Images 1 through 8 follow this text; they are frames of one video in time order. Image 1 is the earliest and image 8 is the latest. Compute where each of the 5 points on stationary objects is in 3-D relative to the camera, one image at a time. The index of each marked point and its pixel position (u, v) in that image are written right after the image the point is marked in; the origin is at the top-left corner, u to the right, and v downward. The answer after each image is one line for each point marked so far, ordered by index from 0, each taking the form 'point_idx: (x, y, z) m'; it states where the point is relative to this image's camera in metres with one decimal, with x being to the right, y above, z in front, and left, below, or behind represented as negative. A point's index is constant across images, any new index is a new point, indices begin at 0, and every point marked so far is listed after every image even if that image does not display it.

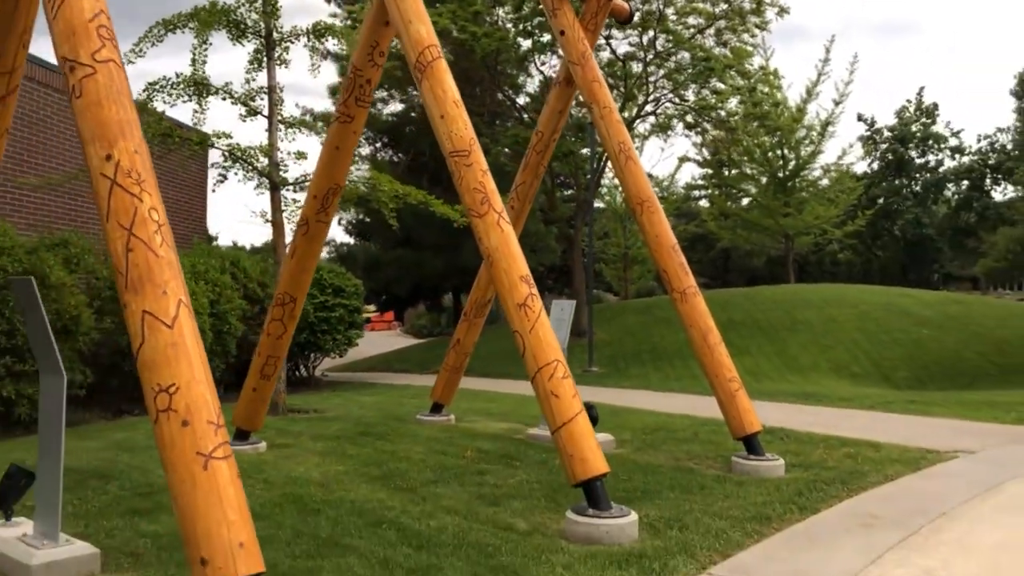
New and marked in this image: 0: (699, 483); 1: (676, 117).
0: (+1.3, -1.3, +5.9) m
1: (+3.5, +3.6, +18.3) m
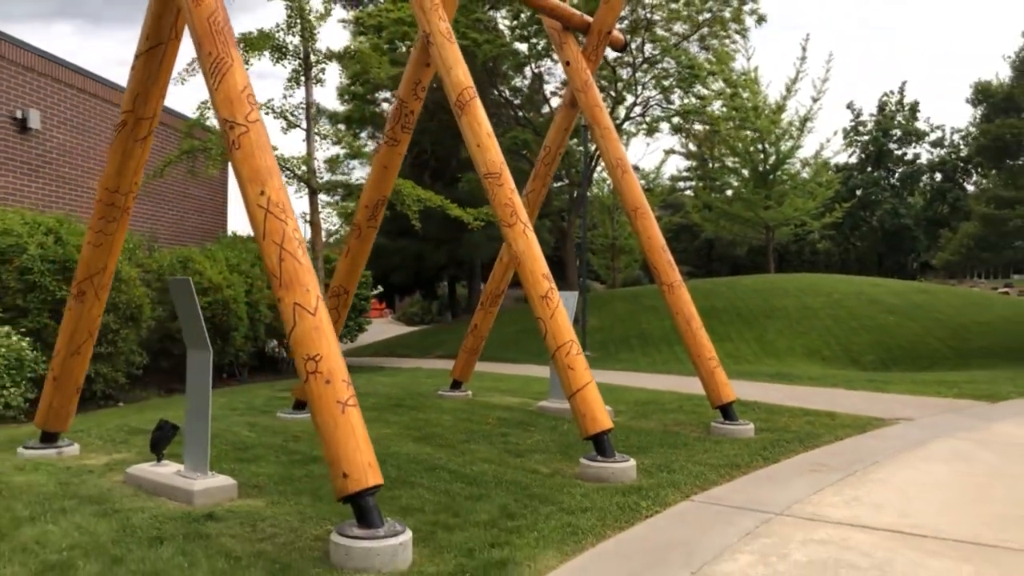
0: (+1.5, -1.3, +7.2) m
1: (+3.5, +3.9, +19.6) m
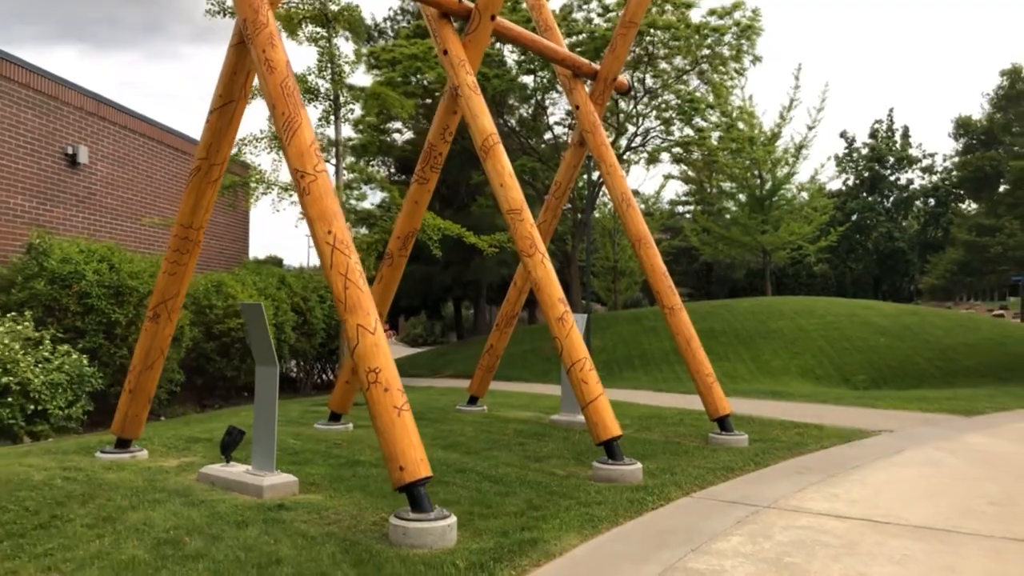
0: (+1.6, -1.5, +8.0) m
1: (+3.6, +3.3, +20.5) m
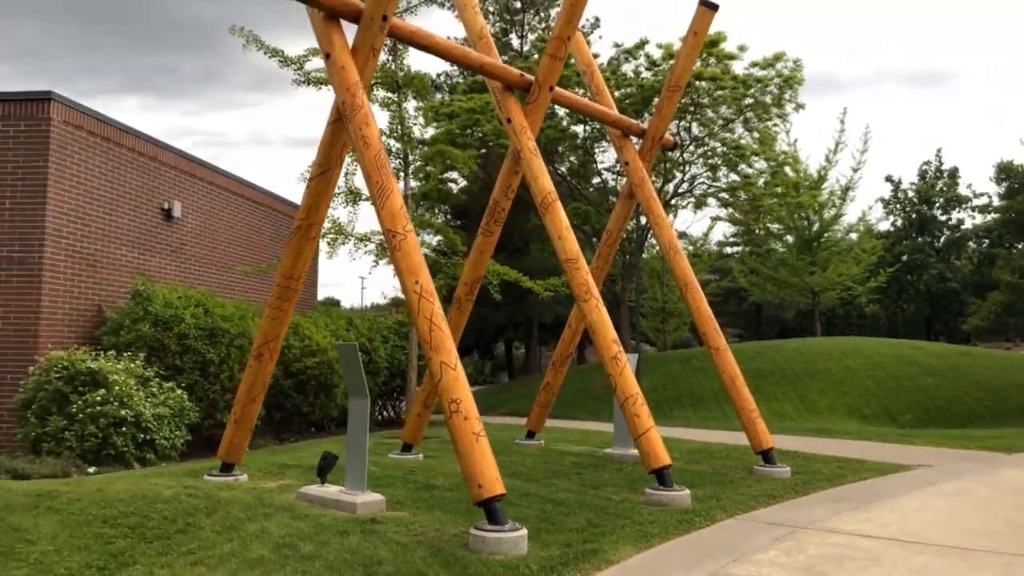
0: (+2.2, -1.9, +8.6) m
1: (+4.9, +2.3, +21.2) m
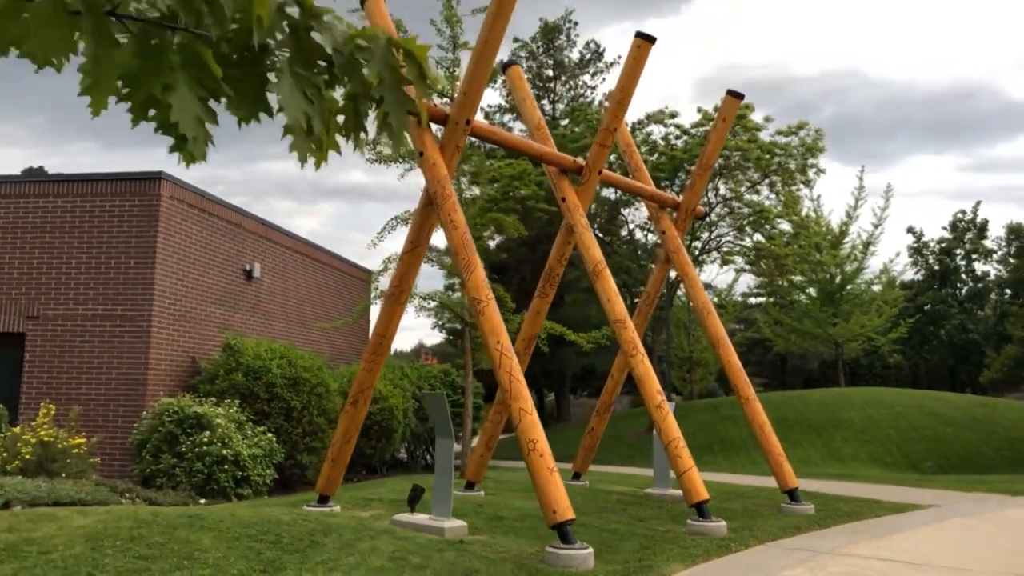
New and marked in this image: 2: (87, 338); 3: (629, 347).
0: (+2.8, -2.6, +9.7) m
1: (+5.9, +1.0, +22.4) m
2: (-5.6, -0.6, +11.3) m
3: (+1.3, -0.7, +9.4) m
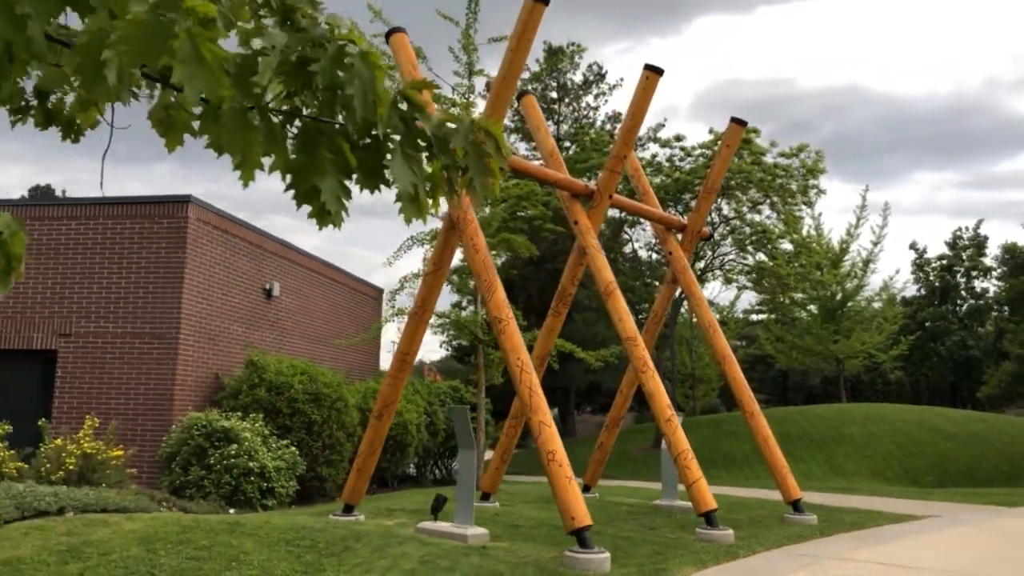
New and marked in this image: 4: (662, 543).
0: (+3.0, -2.8, +10.2) m
1: (+6.1, +0.5, +22.9) m
2: (-5.4, -0.9, +11.8) m
3: (+1.5, -0.9, +9.9) m
4: (+1.5, -2.5, +8.5) m
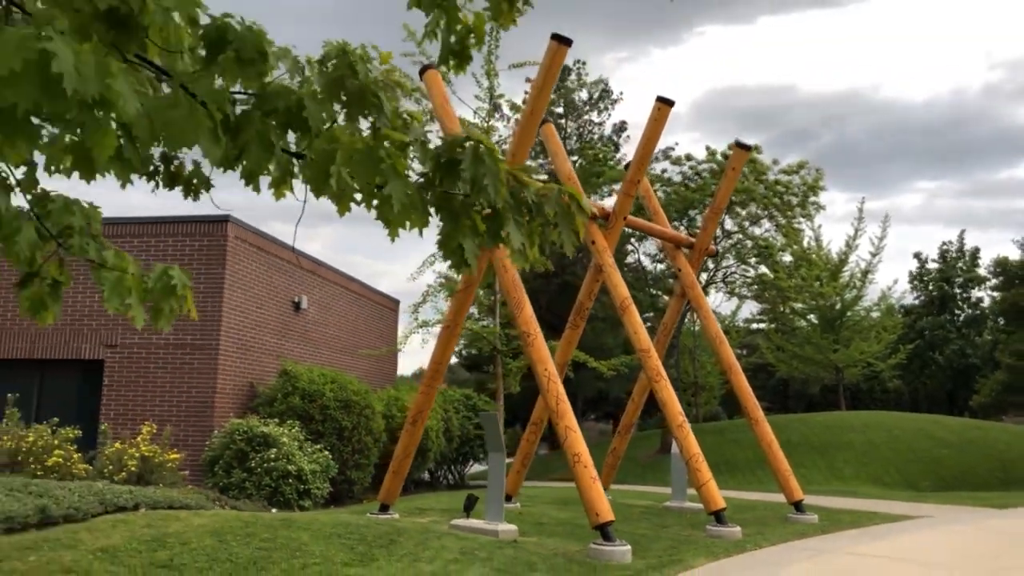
0: (+3.3, -3.0, +10.9) m
1: (+6.4, +0.2, +23.7) m
2: (-5.2, -1.1, +12.6) m
3: (+1.8, -1.1, +10.7) m
4: (+1.8, -2.7, +9.3) m
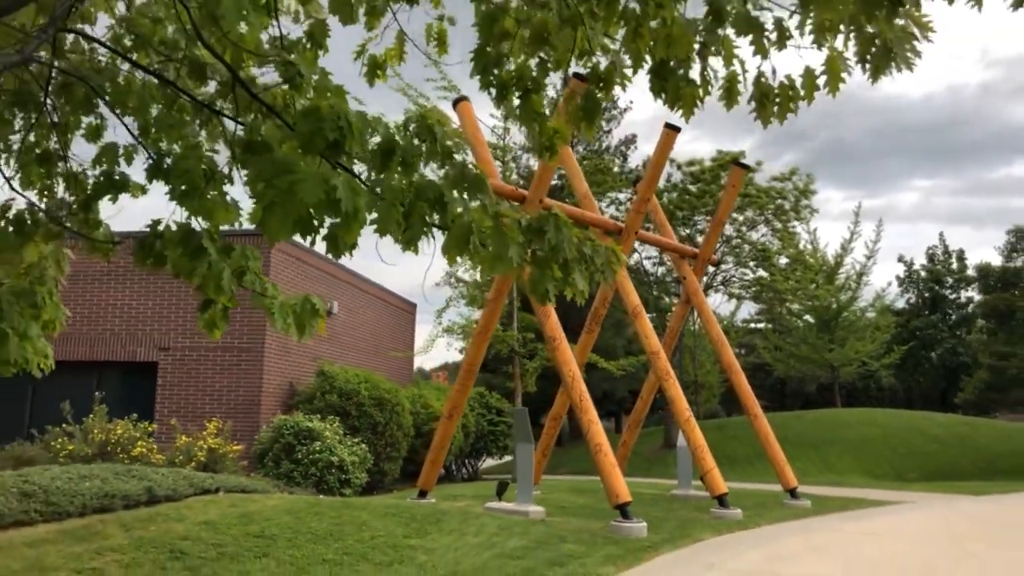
0: (+3.6, -3.1, +12.1) m
1: (+6.6, +0.1, +24.9) m
2: (-4.8, -1.2, +13.8) m
3: (+2.1, -1.2, +11.9) m
4: (+2.1, -2.8, +10.5) m
